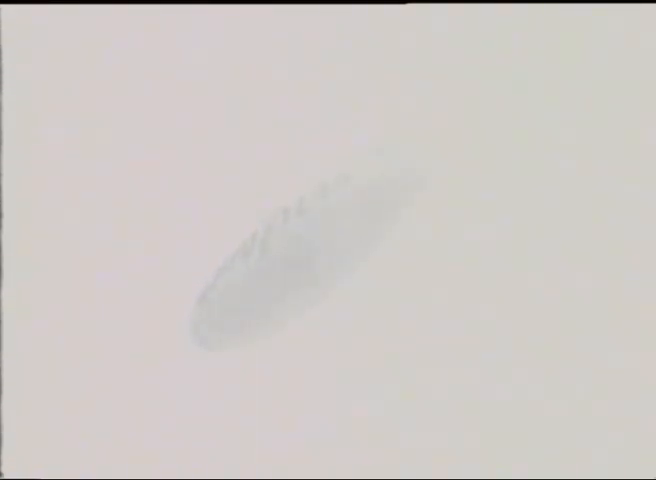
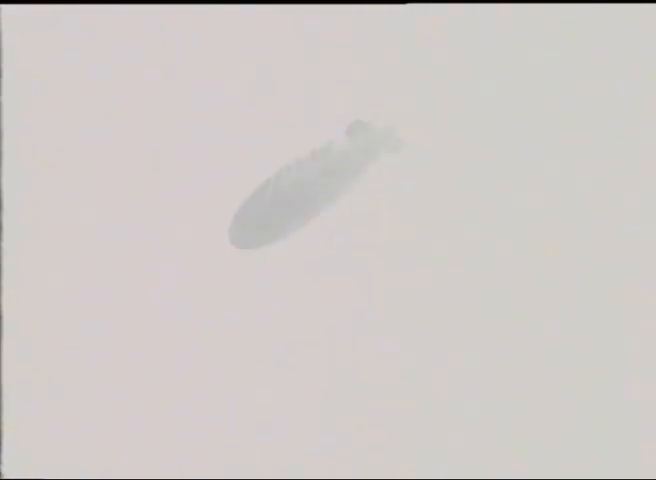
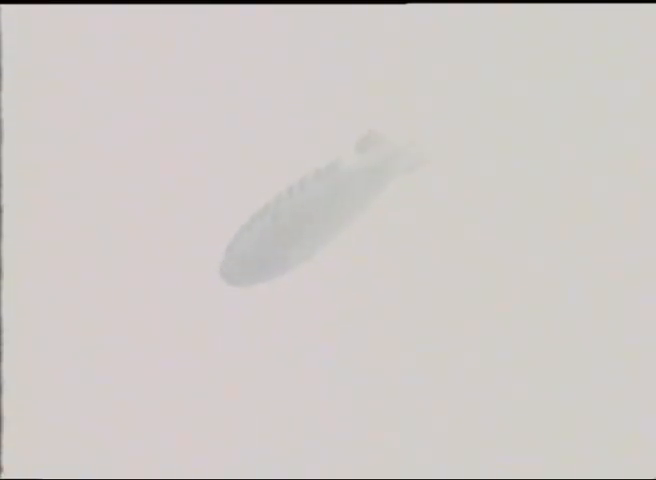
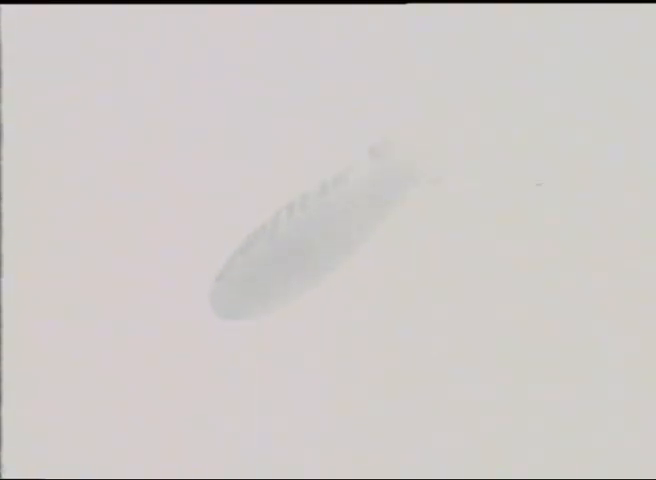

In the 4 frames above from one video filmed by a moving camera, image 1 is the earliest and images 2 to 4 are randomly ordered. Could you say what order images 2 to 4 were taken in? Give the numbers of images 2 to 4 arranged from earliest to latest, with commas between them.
4, 3, 2
